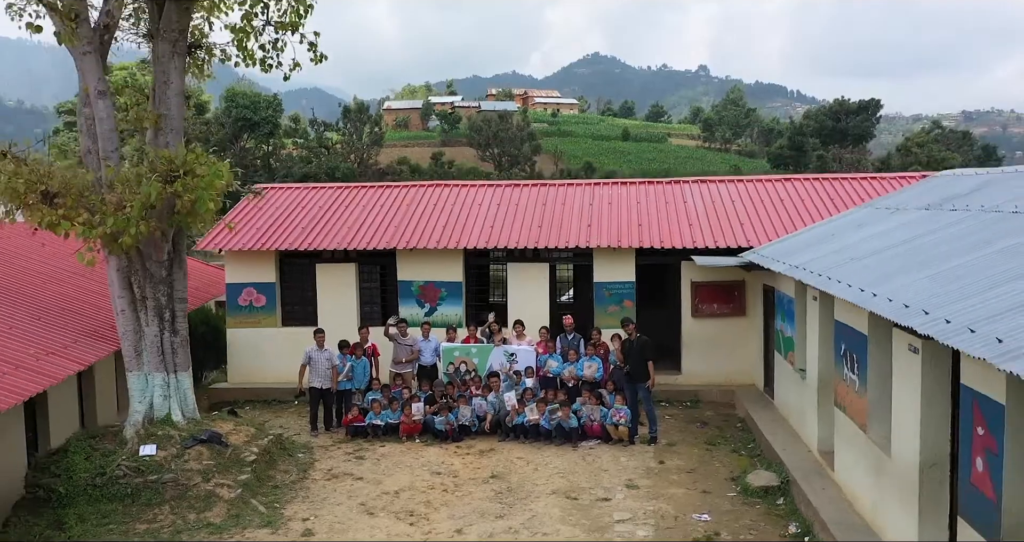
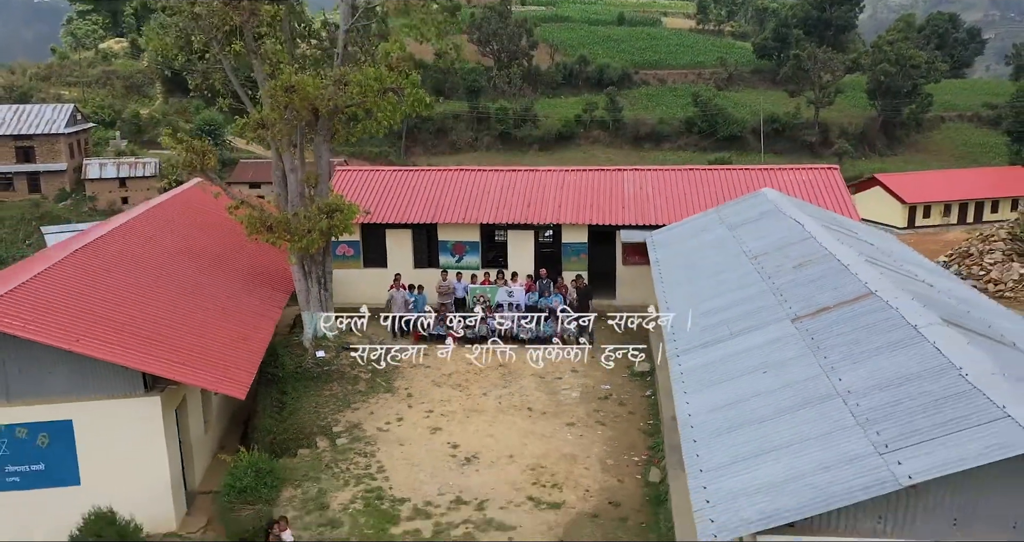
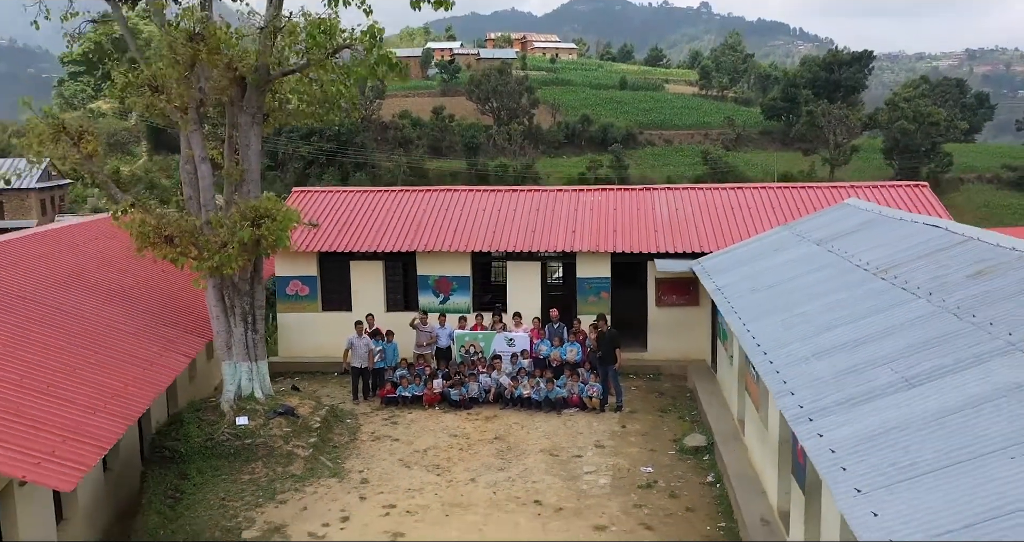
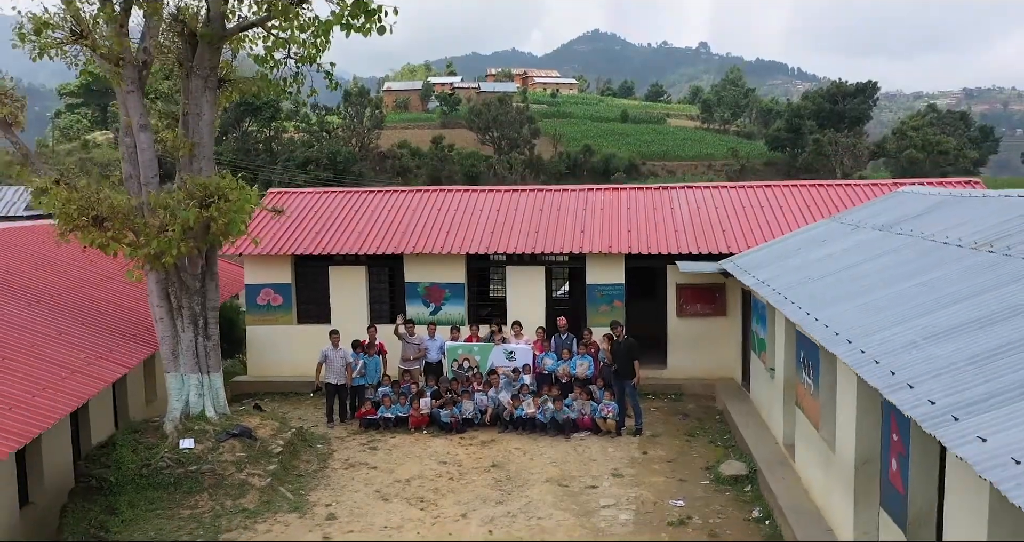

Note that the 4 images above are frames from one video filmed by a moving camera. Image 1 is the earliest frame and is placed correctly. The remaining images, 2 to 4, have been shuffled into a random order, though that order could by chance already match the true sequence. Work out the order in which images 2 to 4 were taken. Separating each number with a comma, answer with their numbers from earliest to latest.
4, 3, 2
